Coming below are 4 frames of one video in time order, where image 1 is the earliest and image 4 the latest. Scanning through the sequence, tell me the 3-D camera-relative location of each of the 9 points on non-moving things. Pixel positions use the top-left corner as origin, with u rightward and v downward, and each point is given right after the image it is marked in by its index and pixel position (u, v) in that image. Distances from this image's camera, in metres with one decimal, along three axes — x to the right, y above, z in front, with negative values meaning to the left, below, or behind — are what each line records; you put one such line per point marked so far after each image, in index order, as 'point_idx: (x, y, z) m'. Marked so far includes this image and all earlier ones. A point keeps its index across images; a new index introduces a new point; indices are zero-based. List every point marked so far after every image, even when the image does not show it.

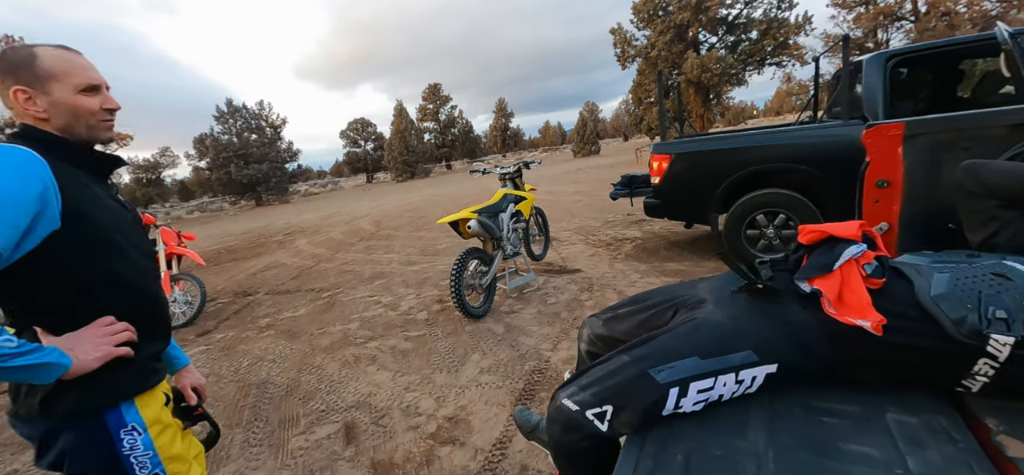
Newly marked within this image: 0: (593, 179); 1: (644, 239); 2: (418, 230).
0: (+2.6, +1.8, +12.1) m
1: (+1.9, -0.1, +5.4) m
2: (-1.7, +0.1, +7.2) m
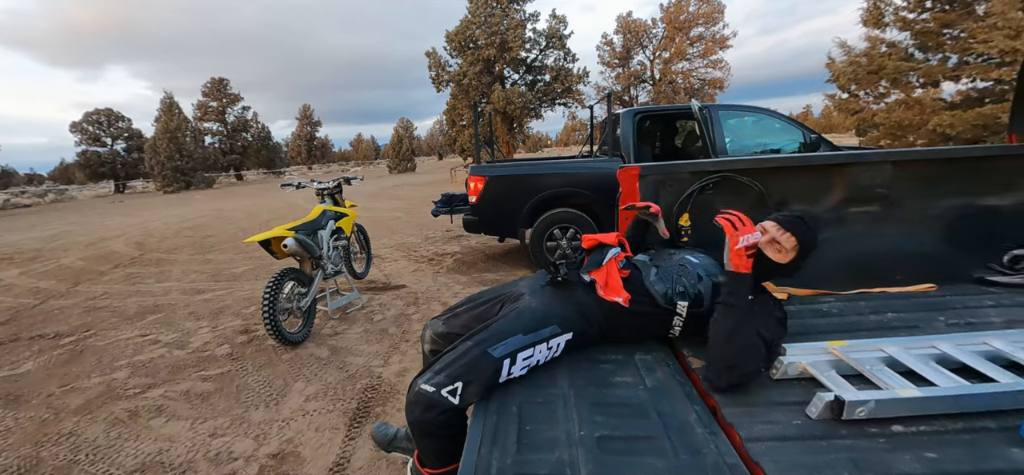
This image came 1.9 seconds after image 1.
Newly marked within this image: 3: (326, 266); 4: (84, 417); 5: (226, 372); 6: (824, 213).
0: (-2.9, +1.3, +12.3) m
1: (-0.6, -0.3, +5.9) m
2: (-4.7, -0.2, +6.0) m
3: (-1.7, -0.3, +3.5) m
4: (-2.7, -1.1, +2.4) m
5: (-2.1, -1.0, +2.9) m
6: (+2.1, +0.2, +2.7) m
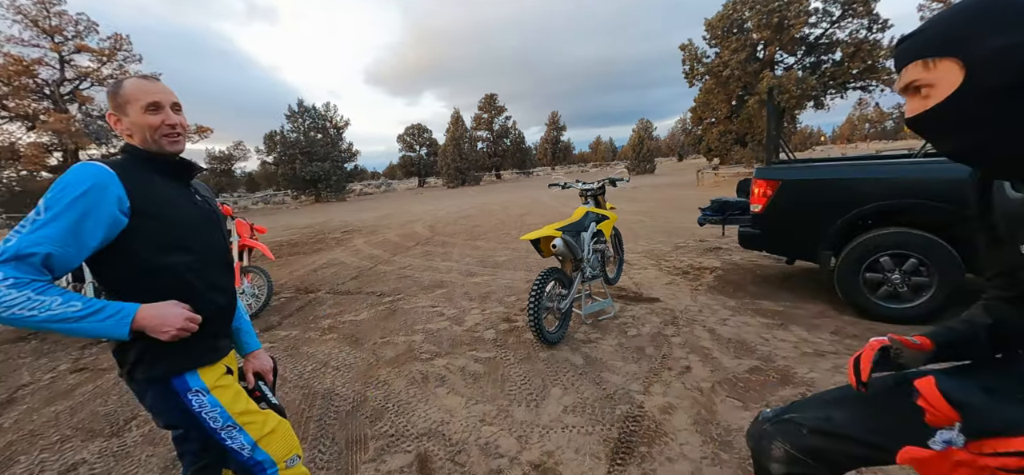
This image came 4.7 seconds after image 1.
0: (+4.2, +1.1, +11.5) m
1: (+2.7, -0.4, +4.9) m
2: (-0.7, 0.0, +7.0) m
3: (+0.6, -0.3, +3.4) m
4: (-0.9, -1.0, +3.0) m
5: (-0.2, -0.9, +3.0) m
6: (+3.5, -0.2, +0.7) m
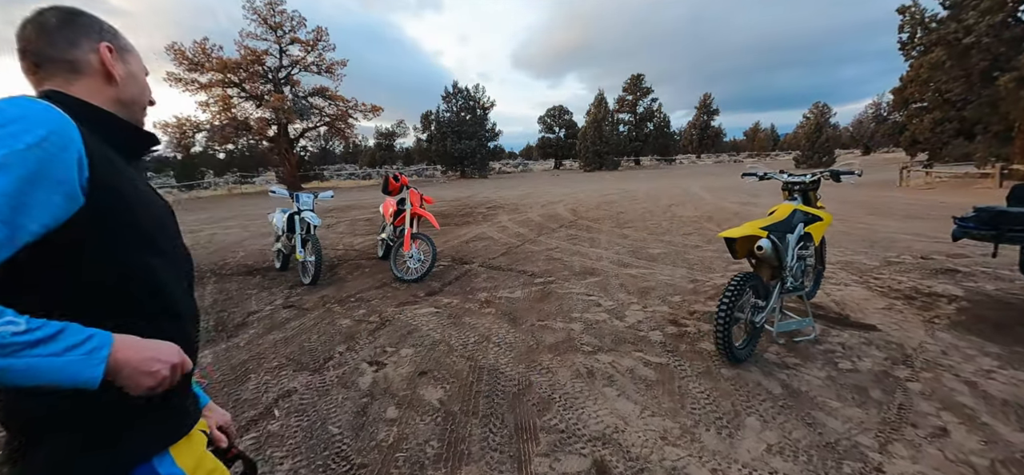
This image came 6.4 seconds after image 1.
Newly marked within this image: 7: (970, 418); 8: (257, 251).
0: (+7.8, +0.9, +9.5) m
1: (+4.3, -0.6, +3.6) m
2: (+1.7, +0.2, +6.6) m
3: (+2.0, -0.3, +2.8) m
4: (+0.3, -0.9, +2.8) m
5: (+1.1, -0.9, +2.7) m
6: (+3.9, -0.6, -0.6) m
7: (+2.6, -1.0, +2.2) m
8: (-5.2, -0.3, +8.0) m
